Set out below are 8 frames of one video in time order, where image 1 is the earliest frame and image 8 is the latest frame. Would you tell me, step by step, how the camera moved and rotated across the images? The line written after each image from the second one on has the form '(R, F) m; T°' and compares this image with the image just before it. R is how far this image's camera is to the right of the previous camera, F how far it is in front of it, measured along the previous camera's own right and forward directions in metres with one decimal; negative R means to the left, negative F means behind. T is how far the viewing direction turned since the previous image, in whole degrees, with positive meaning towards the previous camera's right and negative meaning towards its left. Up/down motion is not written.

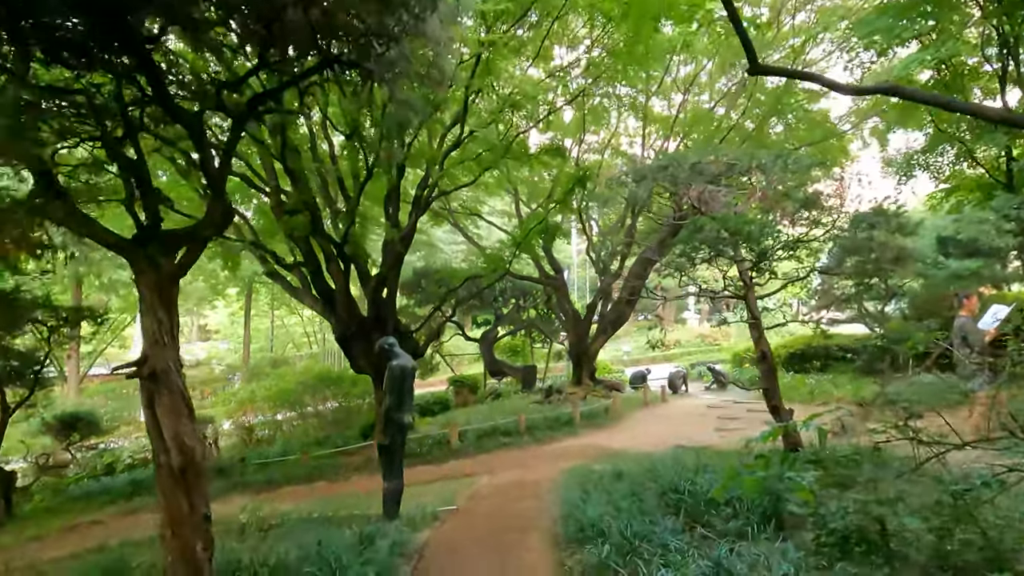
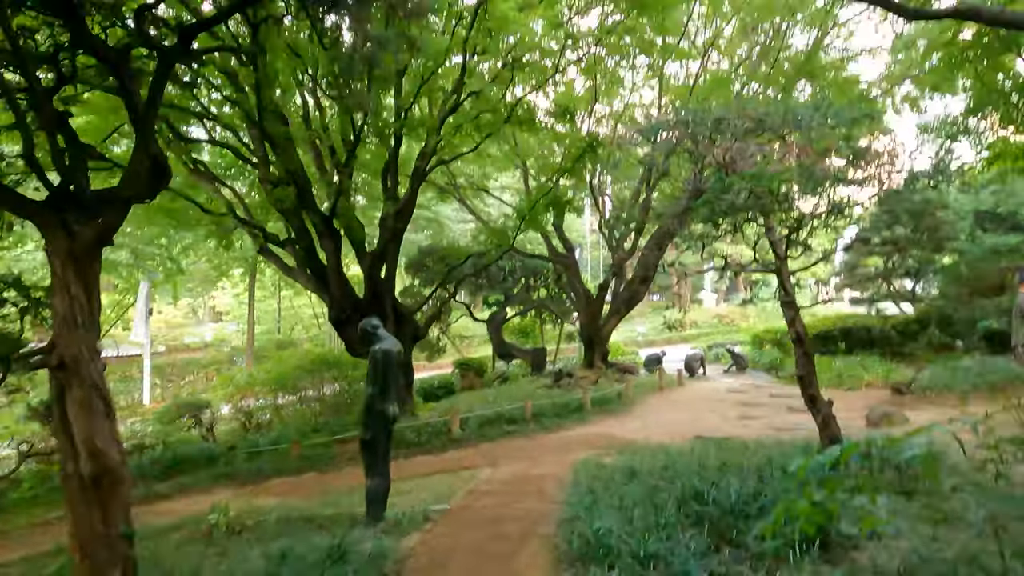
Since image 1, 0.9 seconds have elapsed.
(+0.1, +0.6) m; -1°
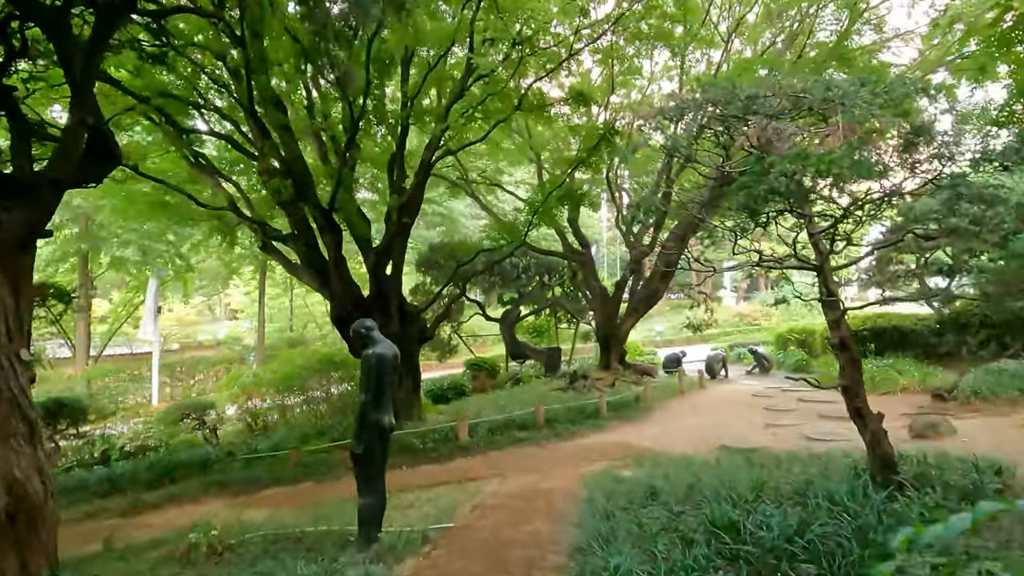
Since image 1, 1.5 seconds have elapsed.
(+0.1, +0.5) m; -1°
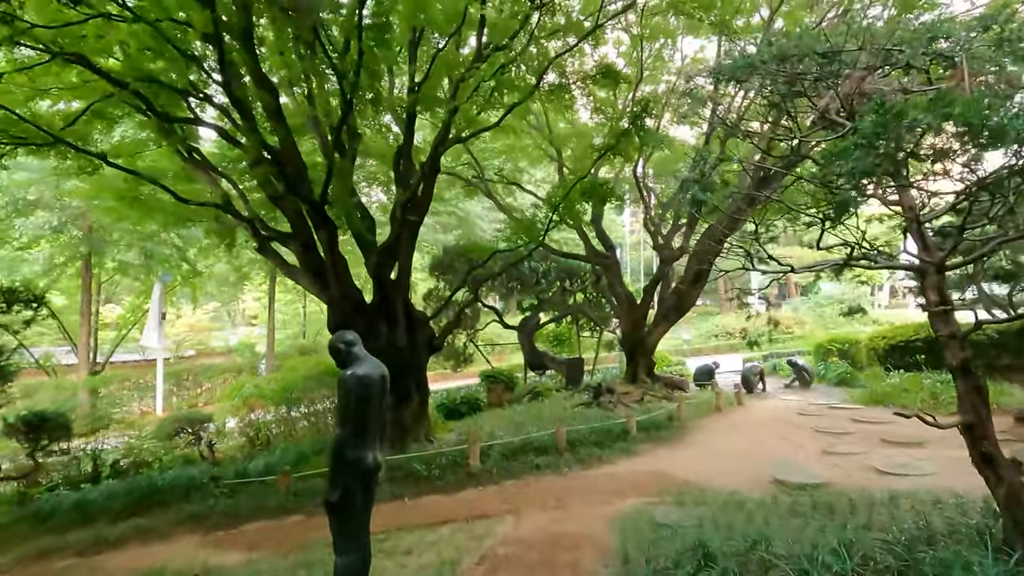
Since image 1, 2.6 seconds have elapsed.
(0.0, +0.9) m; -2°
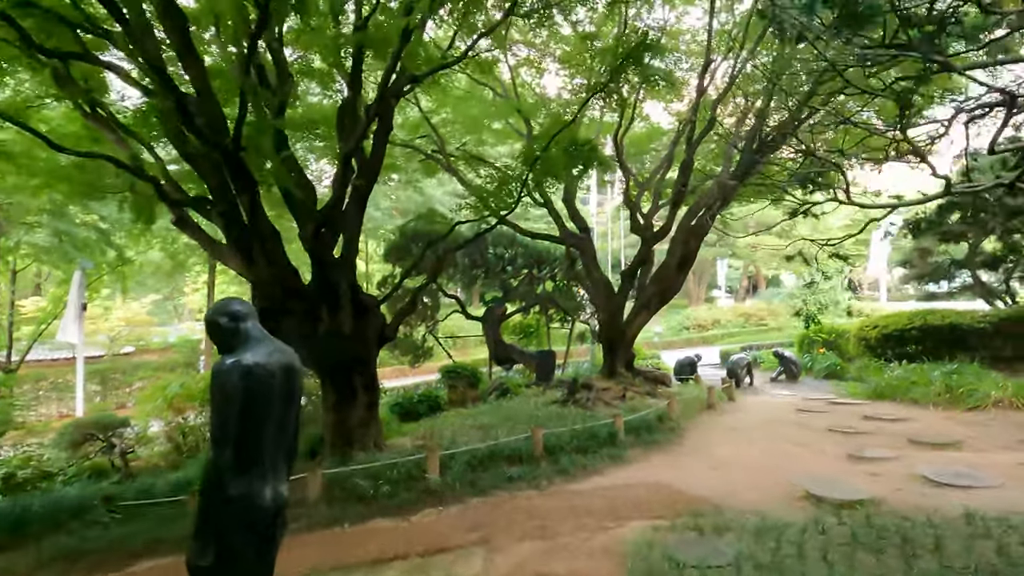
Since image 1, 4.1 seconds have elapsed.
(-0.1, +1.2) m; +3°
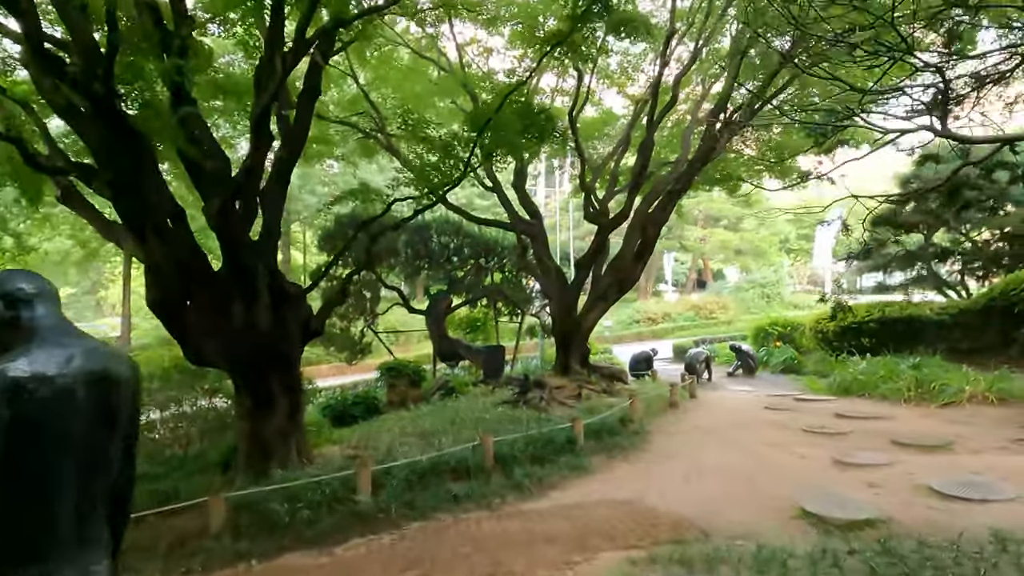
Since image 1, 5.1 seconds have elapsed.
(0.0, +0.8) m; +5°
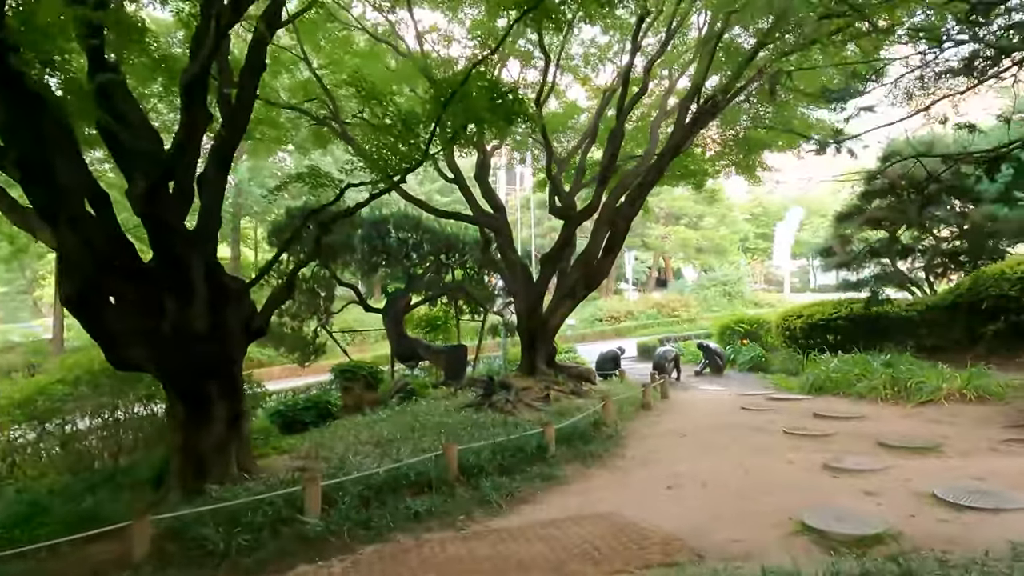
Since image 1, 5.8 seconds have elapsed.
(-0.1, +0.5) m; +4°
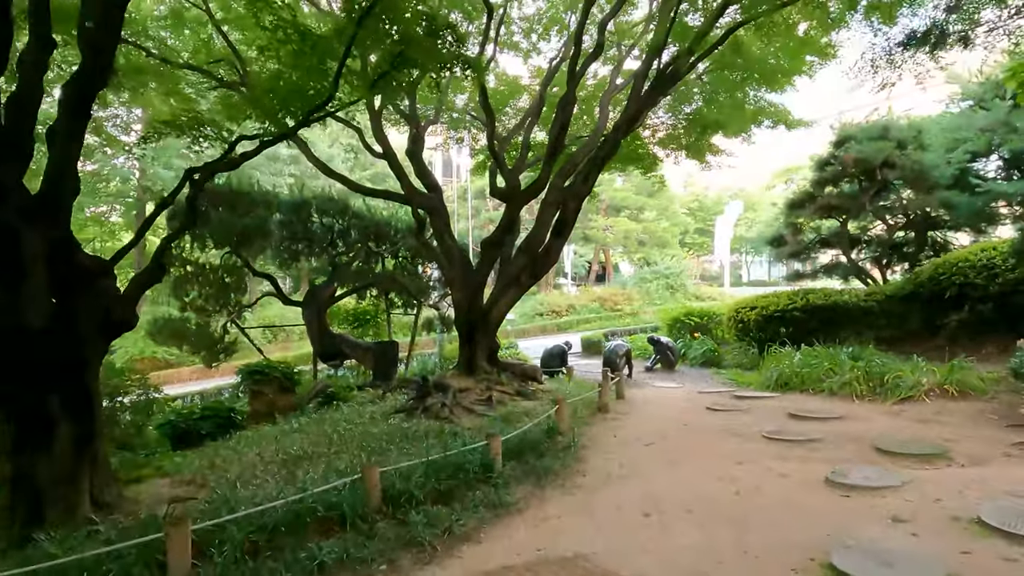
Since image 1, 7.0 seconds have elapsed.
(0.0, +1.0) m; +5°
